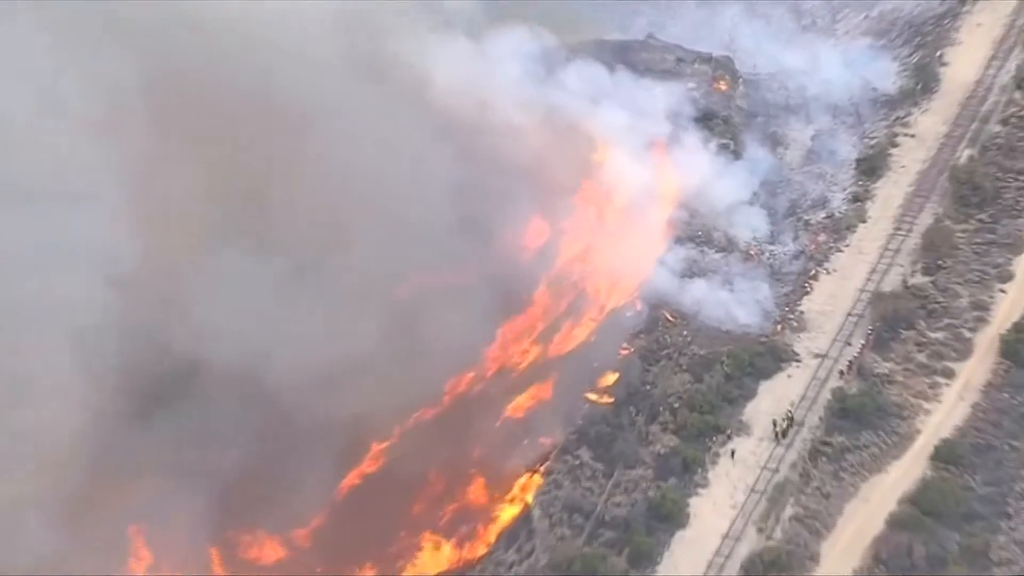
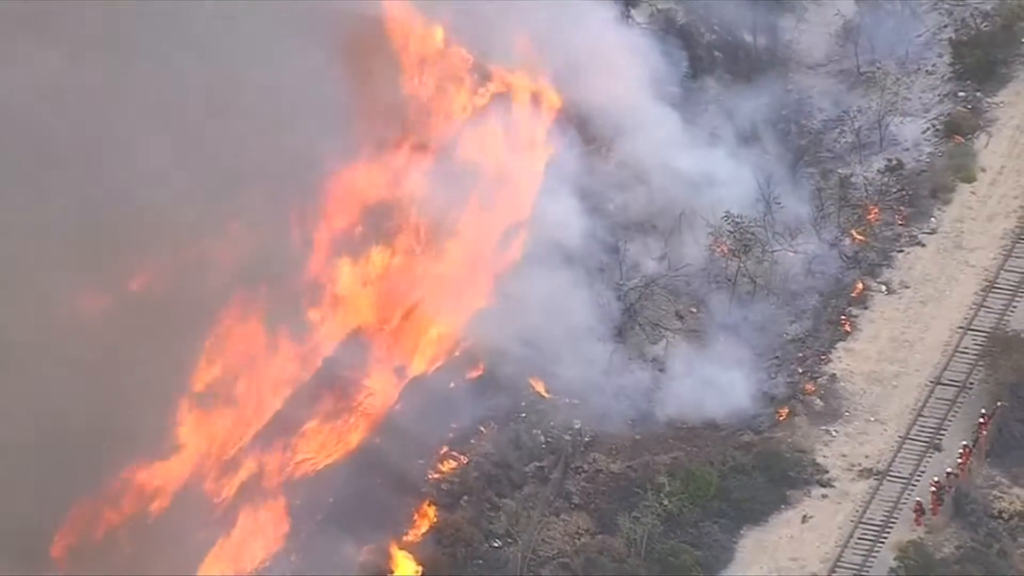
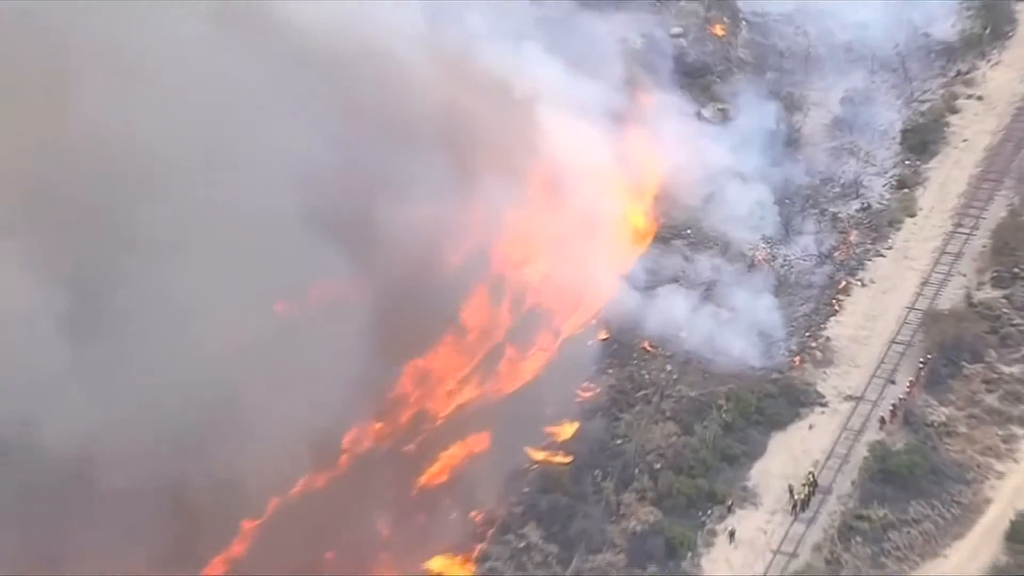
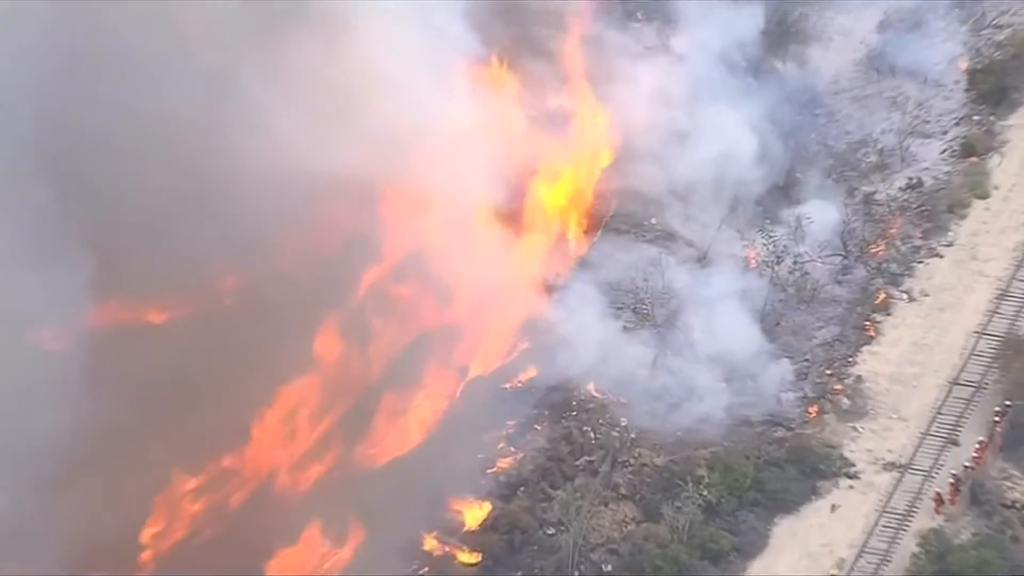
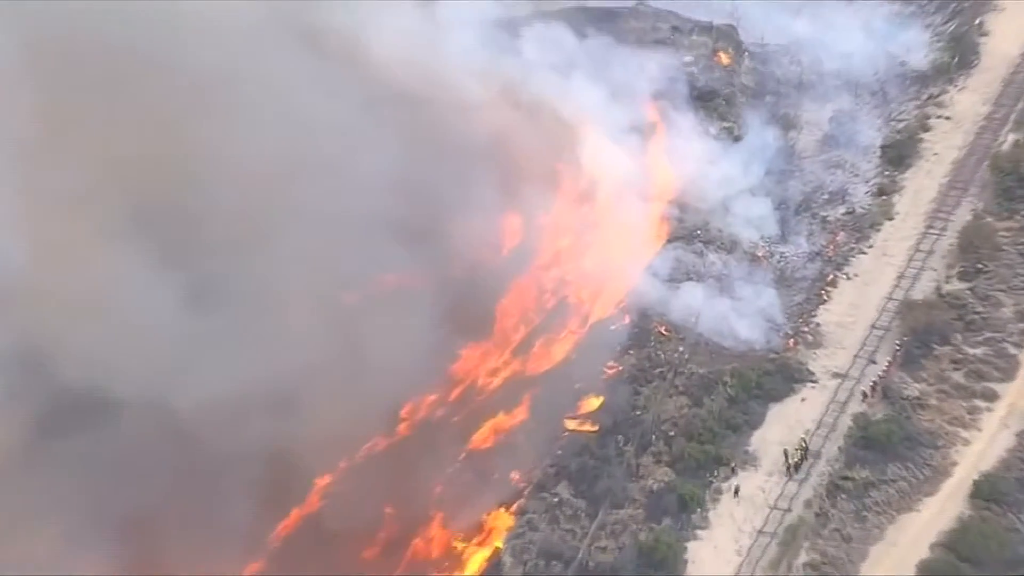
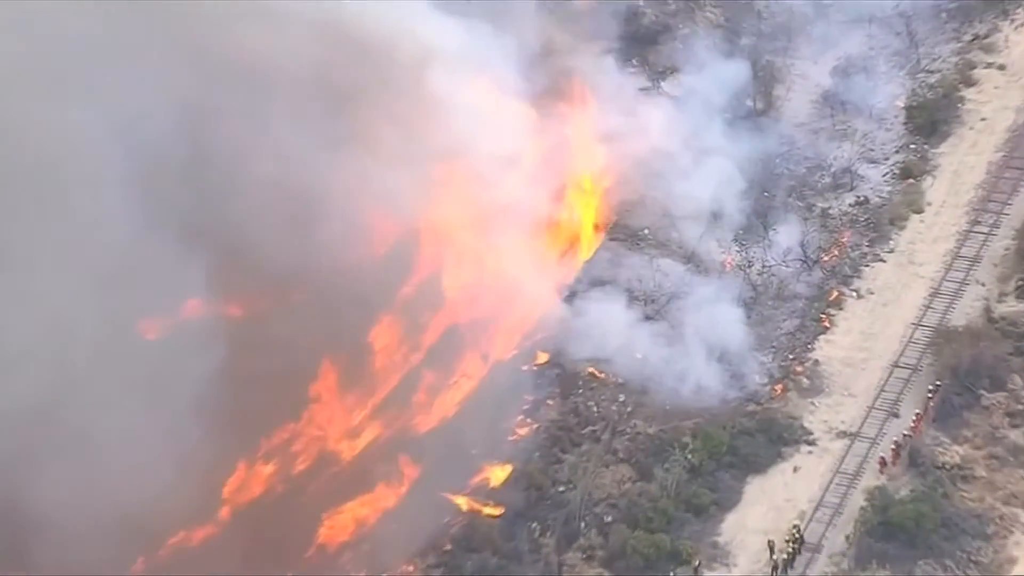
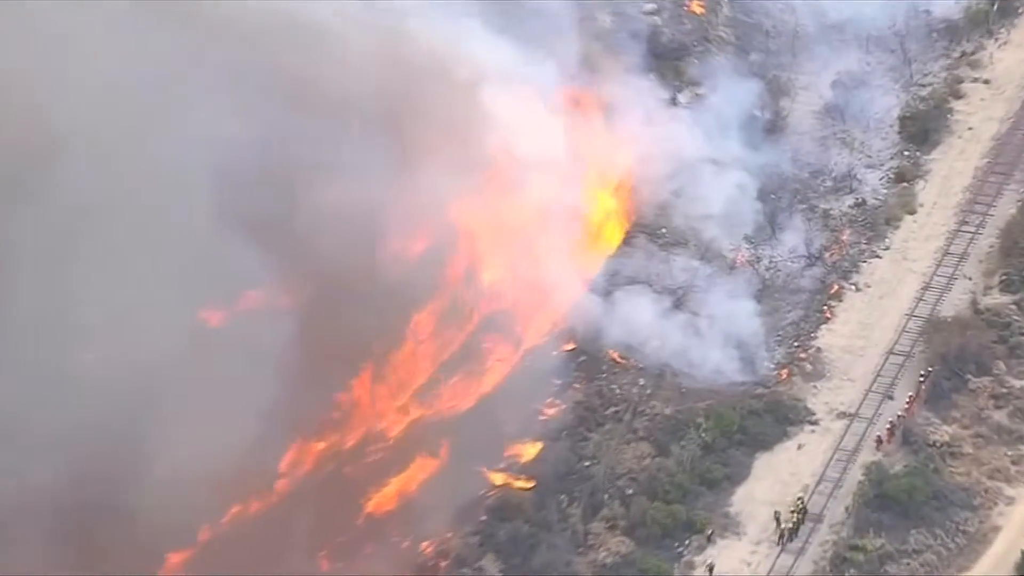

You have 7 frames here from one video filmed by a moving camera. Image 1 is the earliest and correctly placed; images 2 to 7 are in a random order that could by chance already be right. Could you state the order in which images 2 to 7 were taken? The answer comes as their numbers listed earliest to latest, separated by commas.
5, 3, 7, 6, 4, 2
